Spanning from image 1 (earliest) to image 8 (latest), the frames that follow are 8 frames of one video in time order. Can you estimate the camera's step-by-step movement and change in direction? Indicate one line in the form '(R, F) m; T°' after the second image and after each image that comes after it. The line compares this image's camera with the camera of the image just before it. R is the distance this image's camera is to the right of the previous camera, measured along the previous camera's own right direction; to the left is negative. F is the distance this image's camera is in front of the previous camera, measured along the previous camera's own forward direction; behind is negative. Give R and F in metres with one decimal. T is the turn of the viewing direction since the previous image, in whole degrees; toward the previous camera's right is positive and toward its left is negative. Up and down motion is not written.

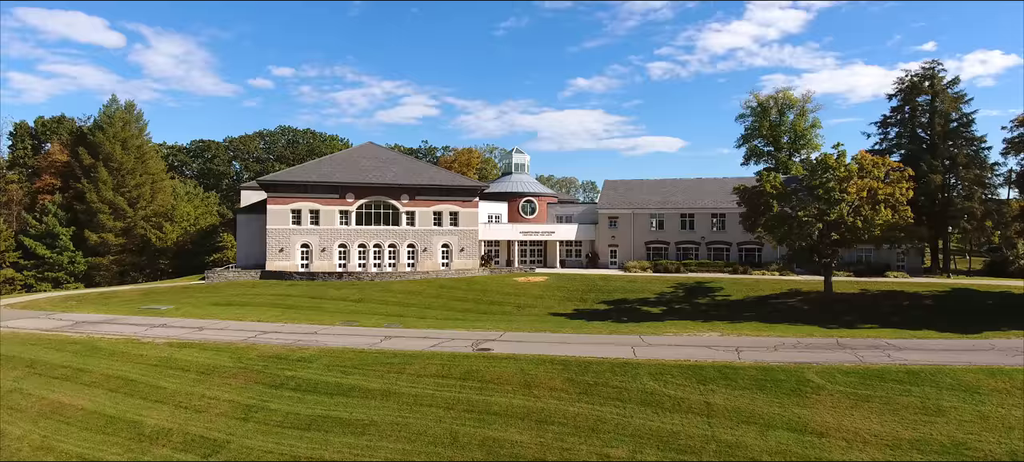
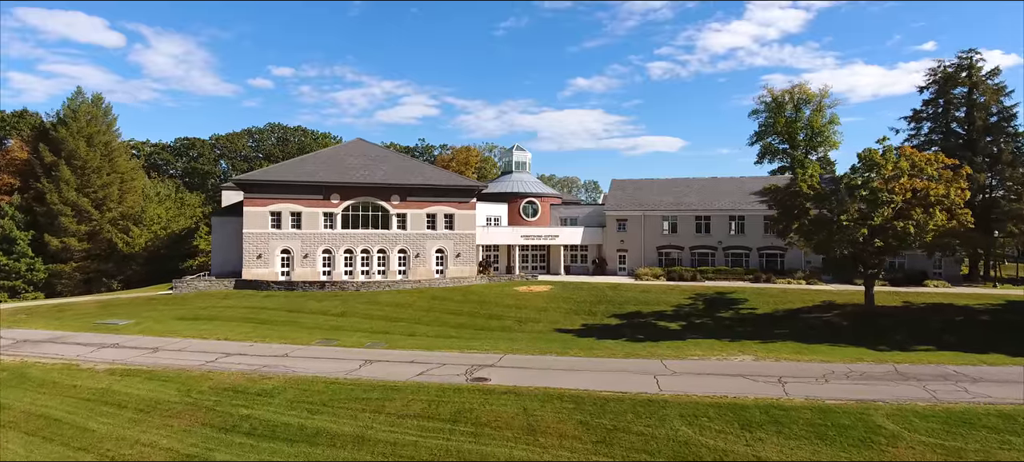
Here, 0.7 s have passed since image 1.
(0.0, +4.1) m; 0°
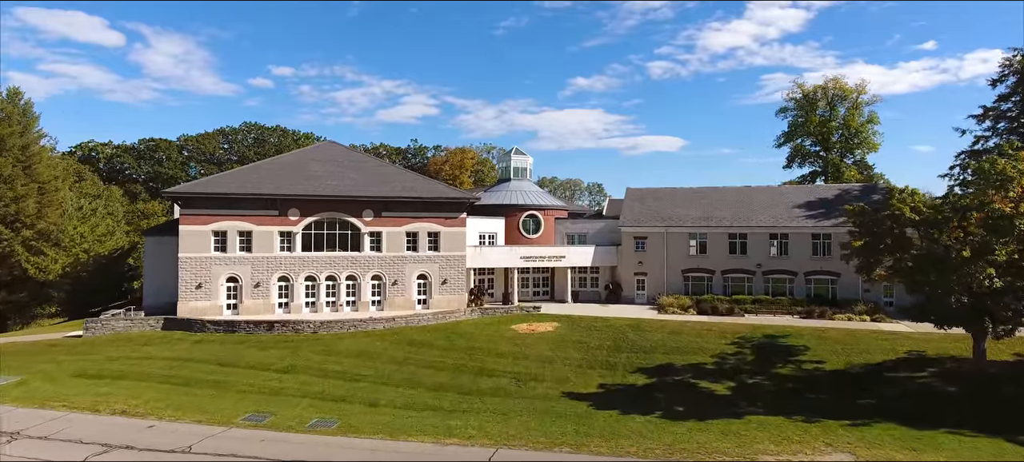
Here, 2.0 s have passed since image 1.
(+0.2, +7.9) m; 0°
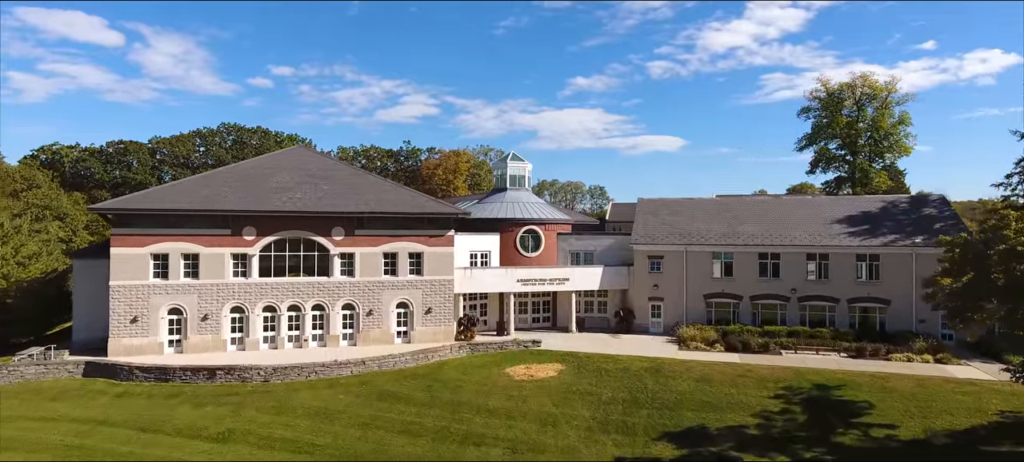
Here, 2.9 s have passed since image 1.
(+0.2, +5.5) m; 0°
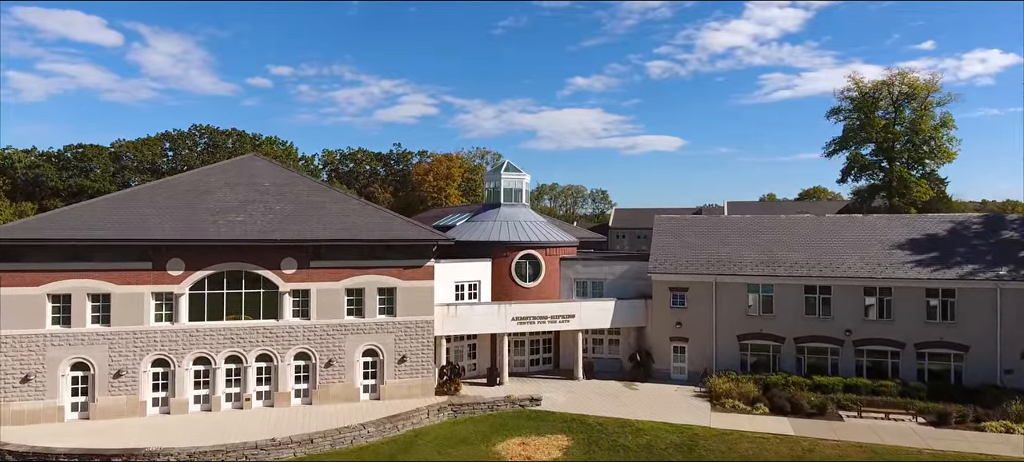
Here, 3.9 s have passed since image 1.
(+0.3, +6.2) m; 0°
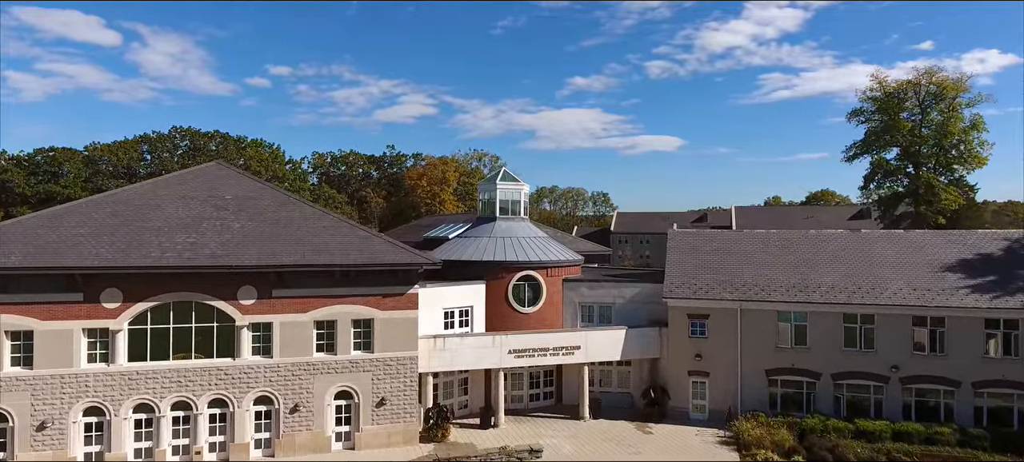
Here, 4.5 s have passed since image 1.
(+0.1, +3.7) m; 0°
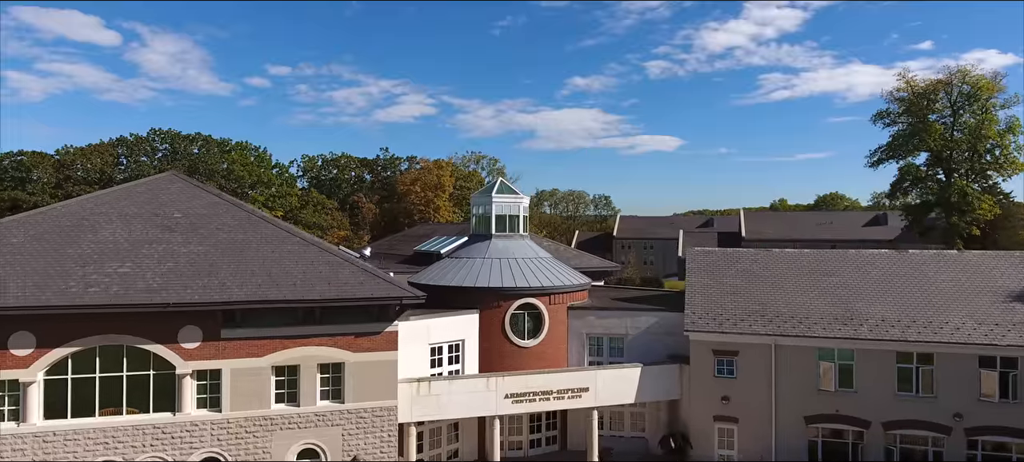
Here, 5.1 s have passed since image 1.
(+0.1, +3.7) m; 0°
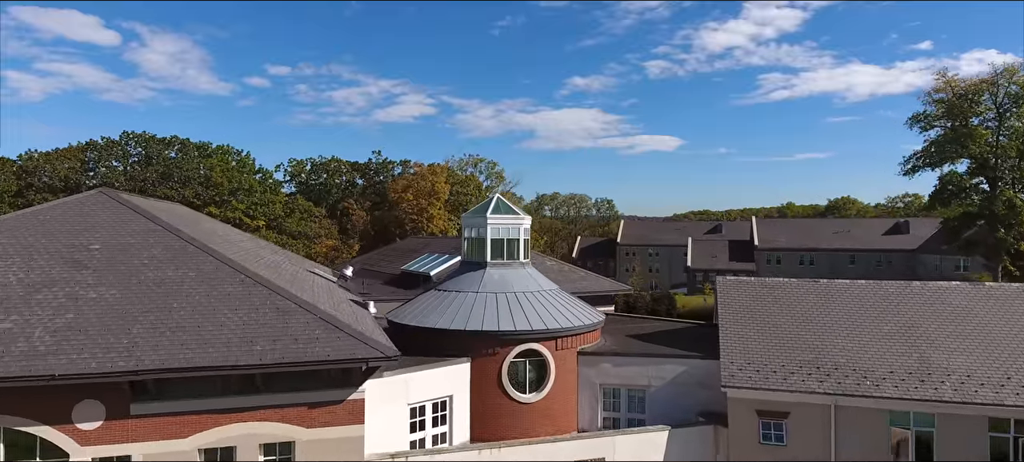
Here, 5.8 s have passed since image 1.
(0.0, +4.3) m; 0°
